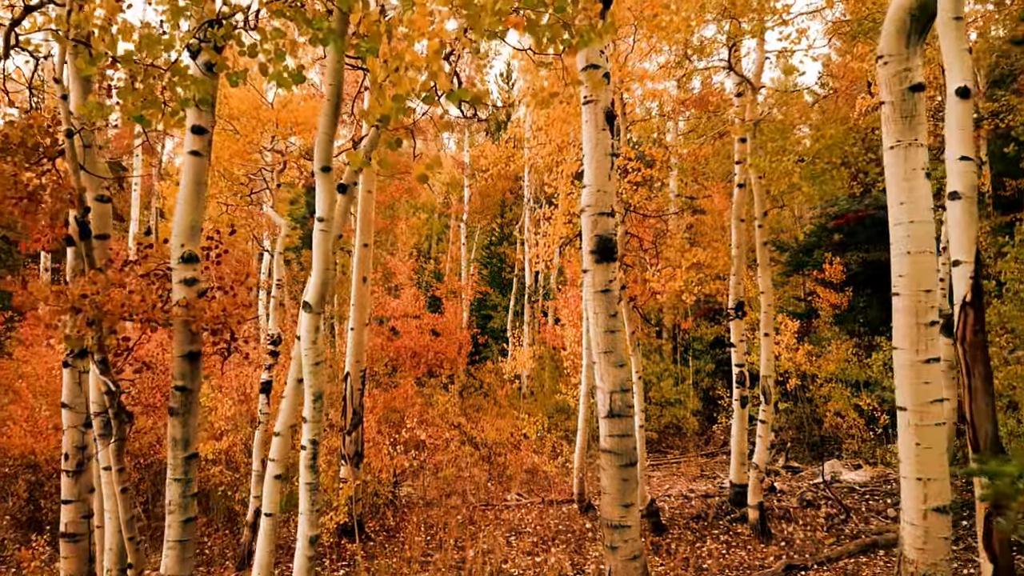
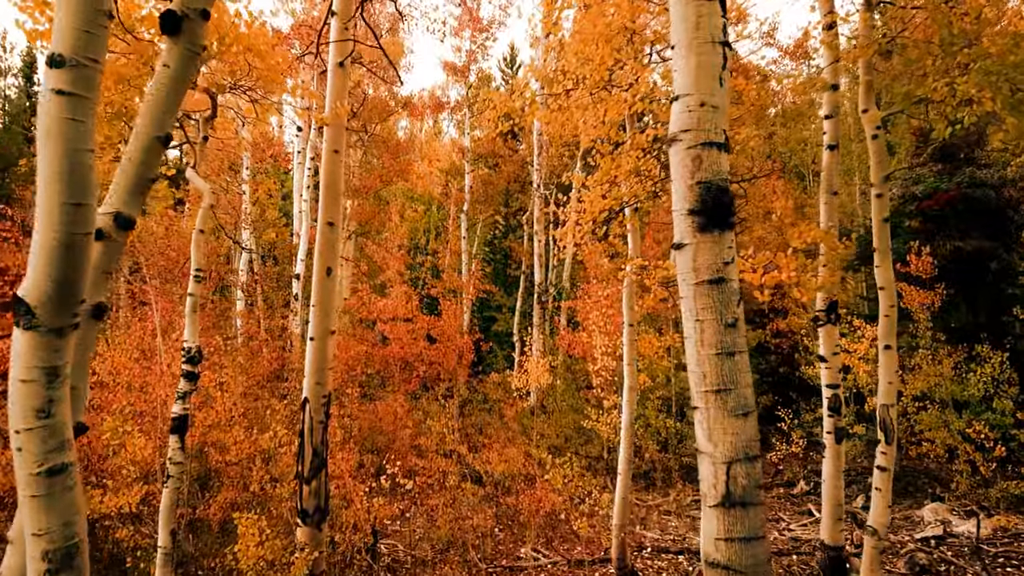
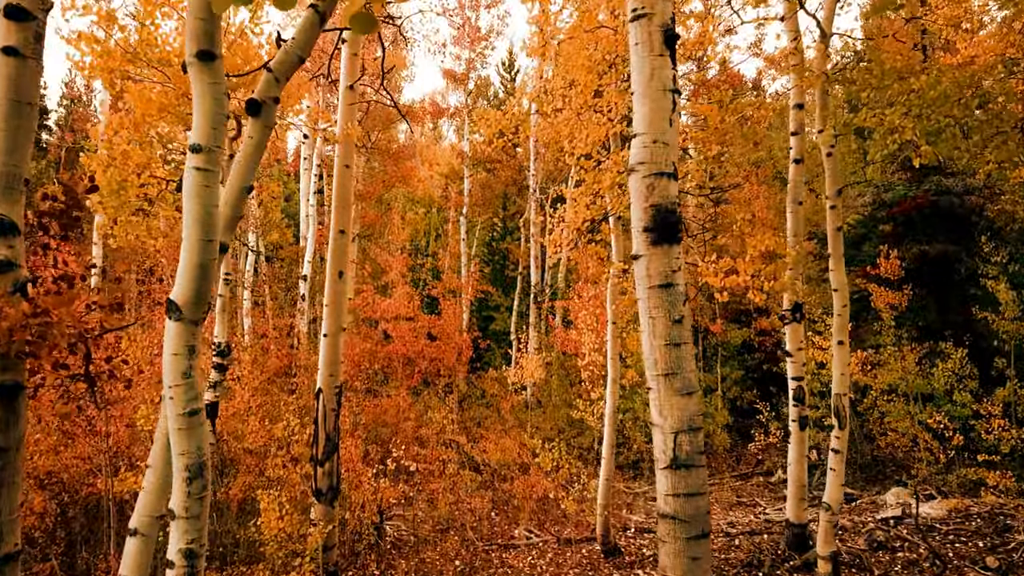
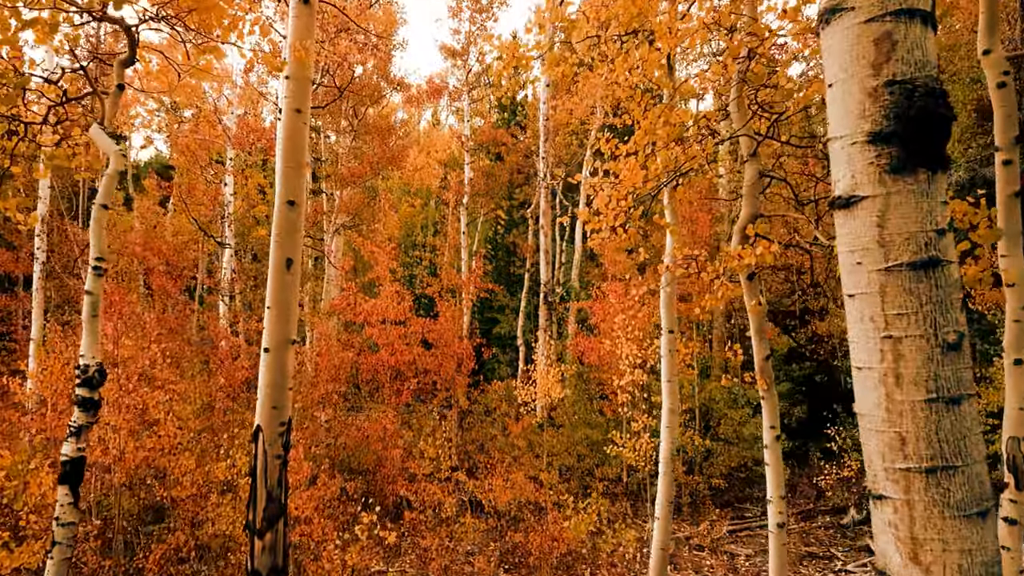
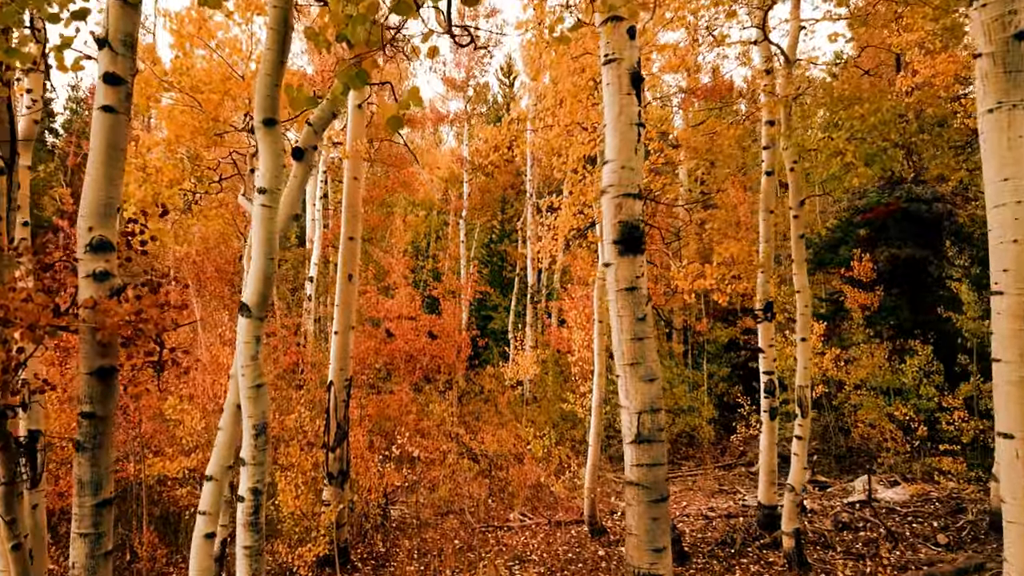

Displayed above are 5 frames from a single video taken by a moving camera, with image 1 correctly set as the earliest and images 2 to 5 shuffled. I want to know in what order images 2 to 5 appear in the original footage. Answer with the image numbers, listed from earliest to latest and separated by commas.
5, 3, 2, 4
